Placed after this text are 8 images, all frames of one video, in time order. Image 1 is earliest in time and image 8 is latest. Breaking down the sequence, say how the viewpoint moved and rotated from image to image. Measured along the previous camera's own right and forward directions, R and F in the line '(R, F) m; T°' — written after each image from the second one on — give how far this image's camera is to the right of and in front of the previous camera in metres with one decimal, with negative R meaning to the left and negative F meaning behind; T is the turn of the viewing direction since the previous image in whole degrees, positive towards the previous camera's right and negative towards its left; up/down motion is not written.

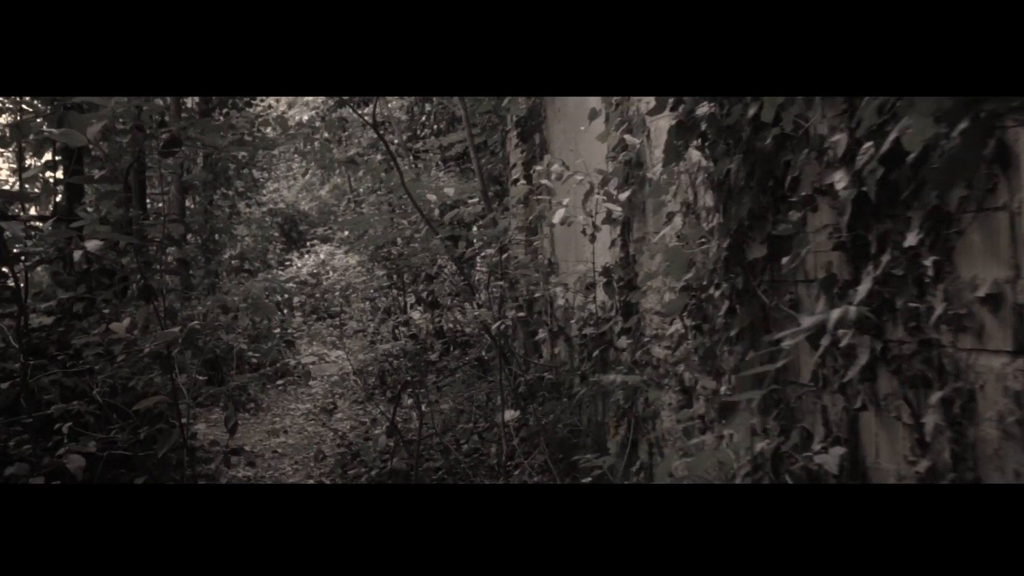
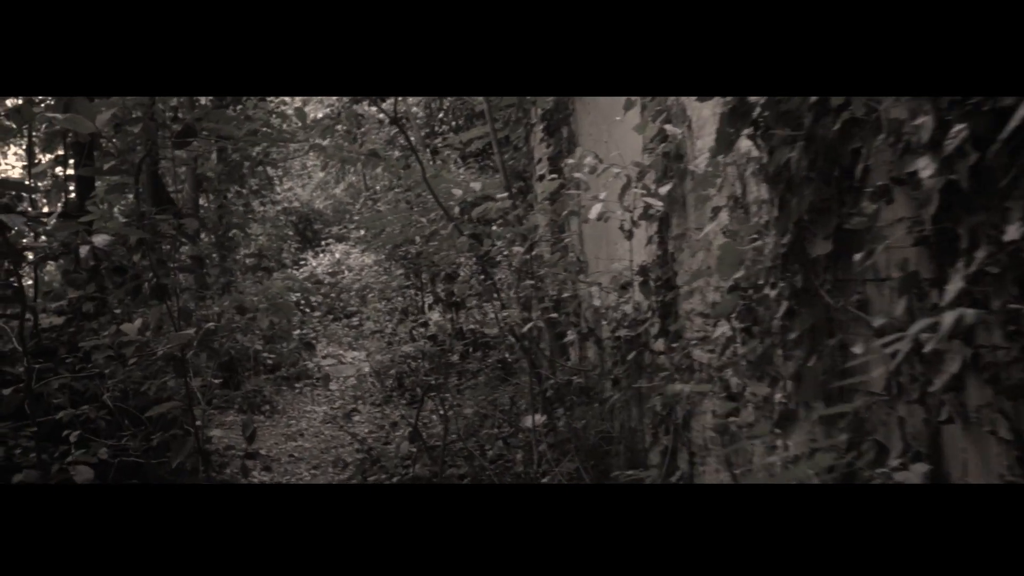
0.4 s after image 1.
(-0.1, +0.2) m; -1°
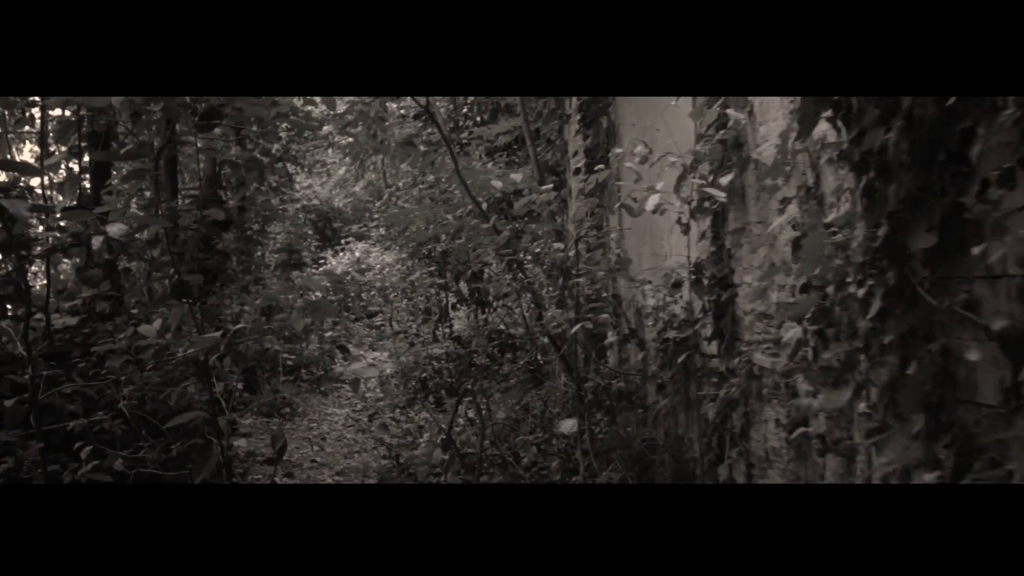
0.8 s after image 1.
(-0.1, +0.2) m; -1°
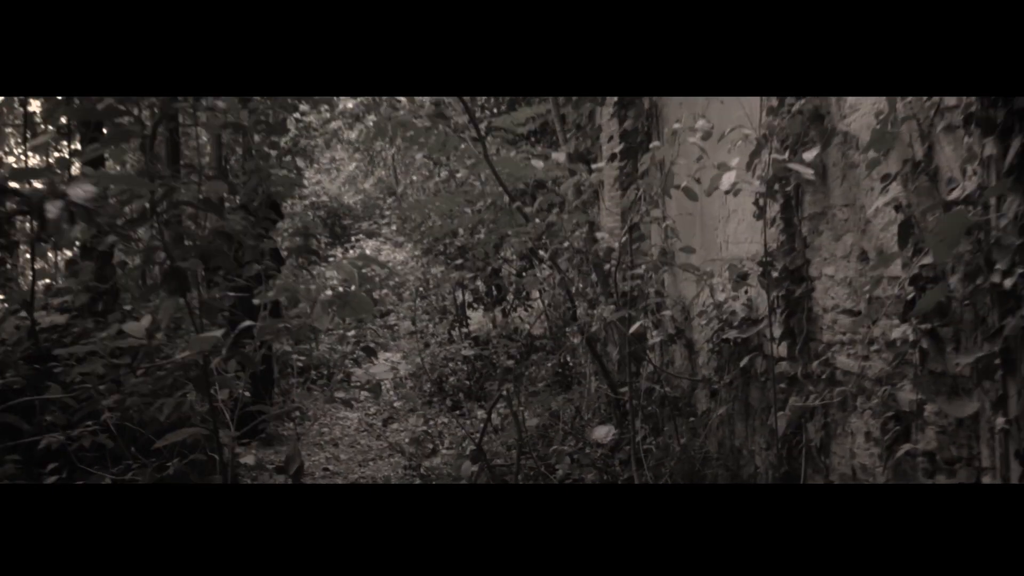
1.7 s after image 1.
(-0.1, +0.4) m; 0°
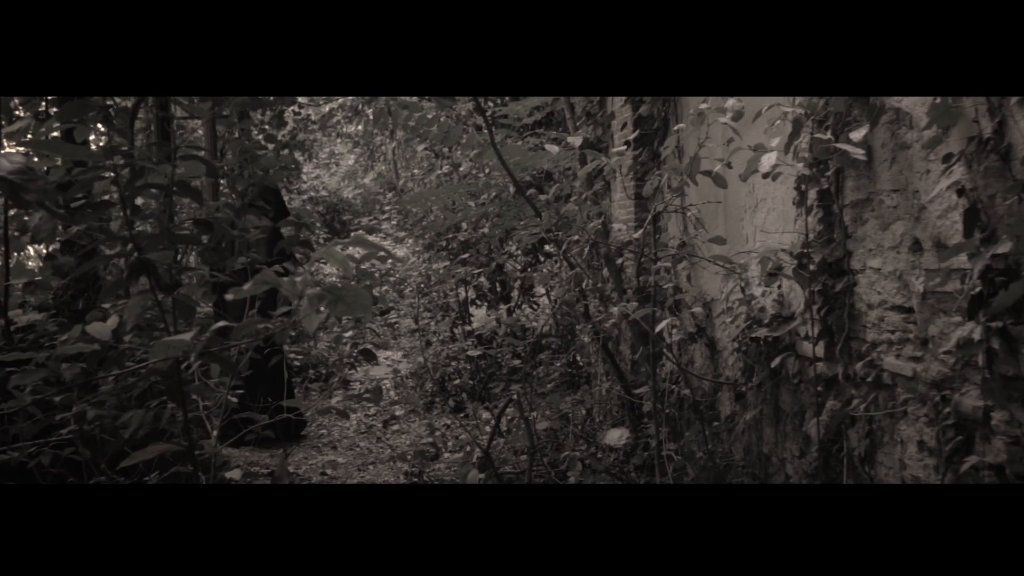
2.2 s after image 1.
(0.0, +0.3) m; 0°
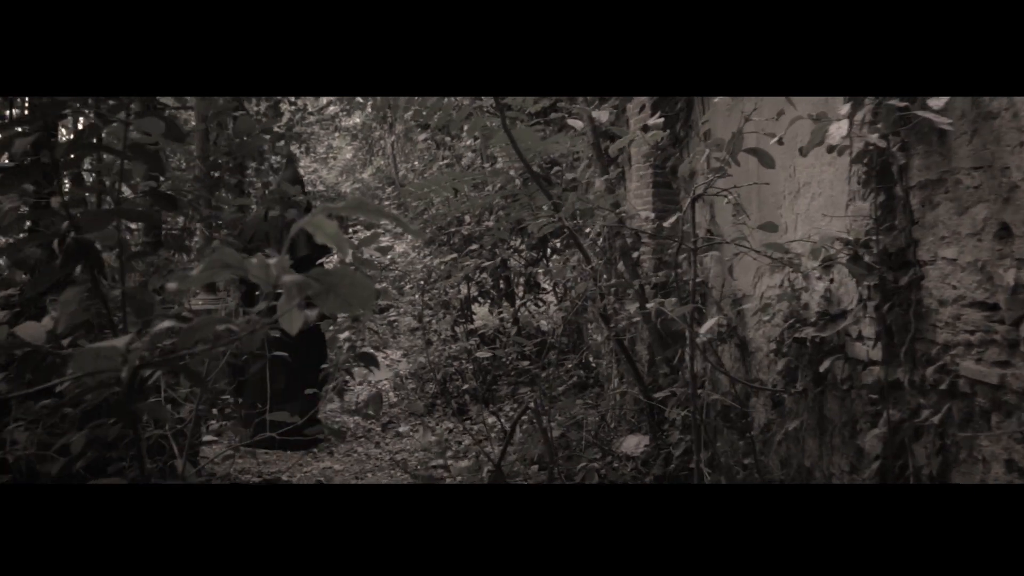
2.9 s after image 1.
(0.0, +0.3) m; 0°
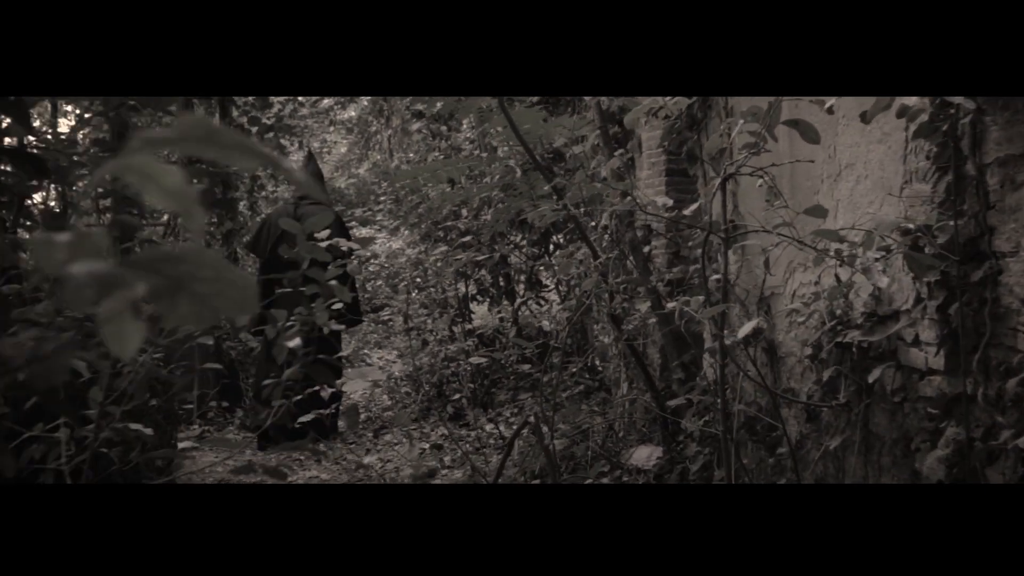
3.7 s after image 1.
(0.0, +0.4) m; 0°
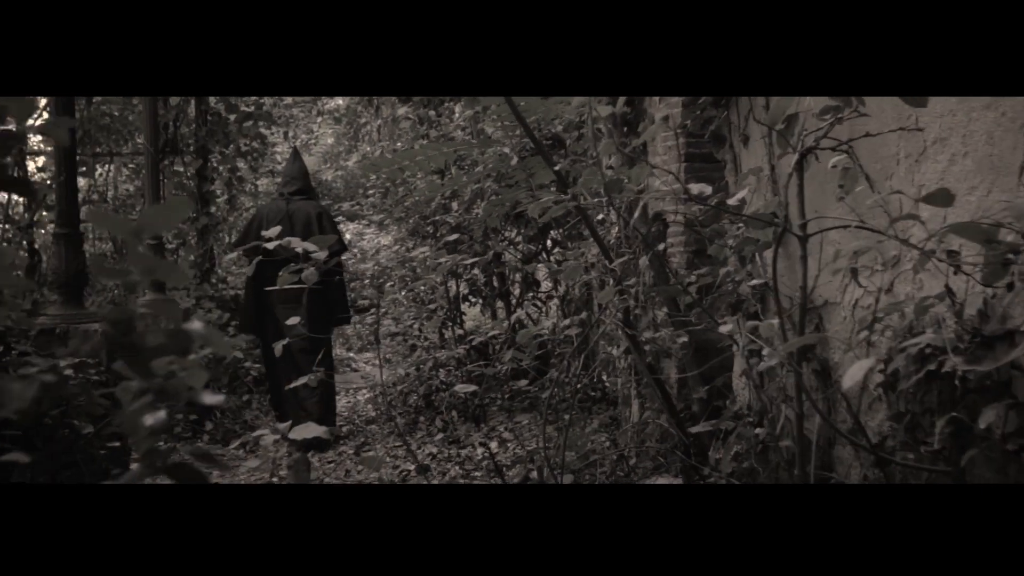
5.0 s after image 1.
(0.0, +0.6) m; 0°
